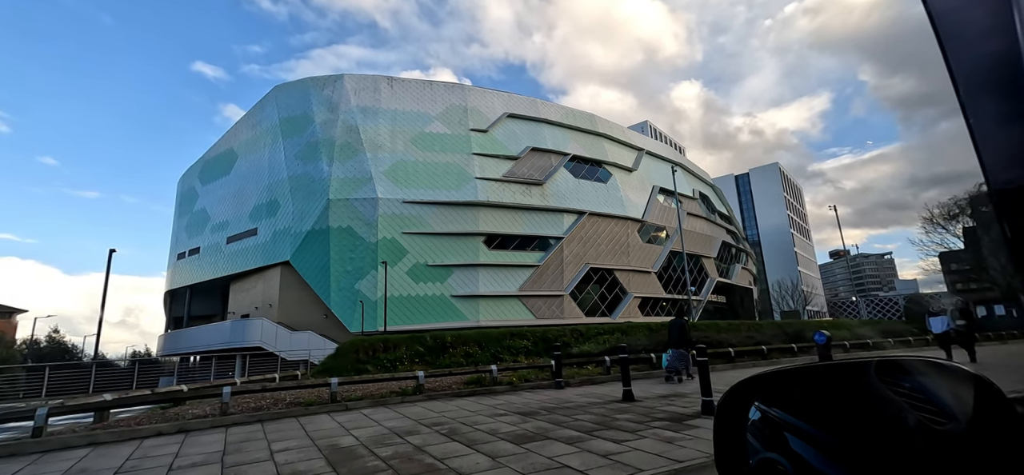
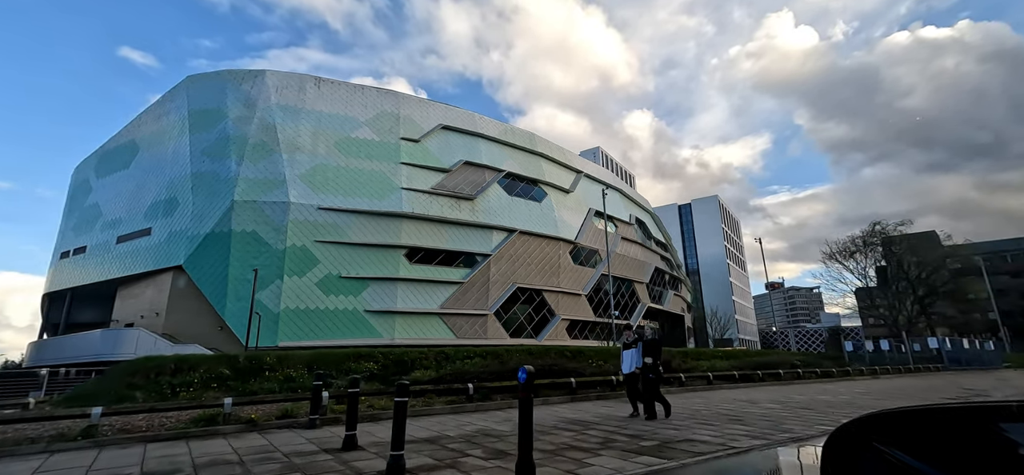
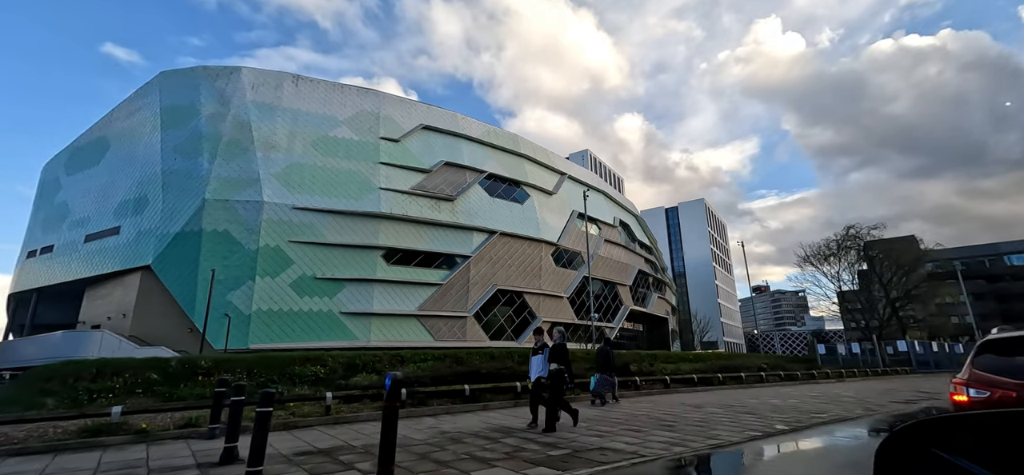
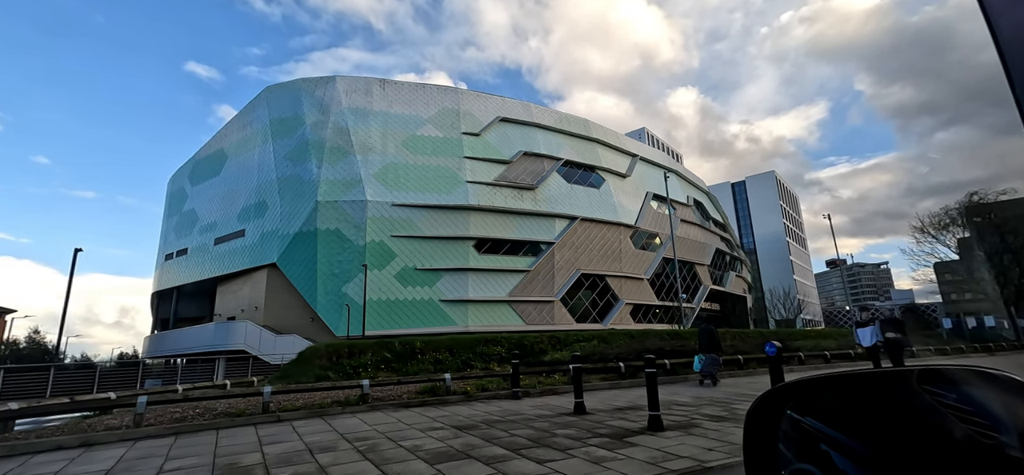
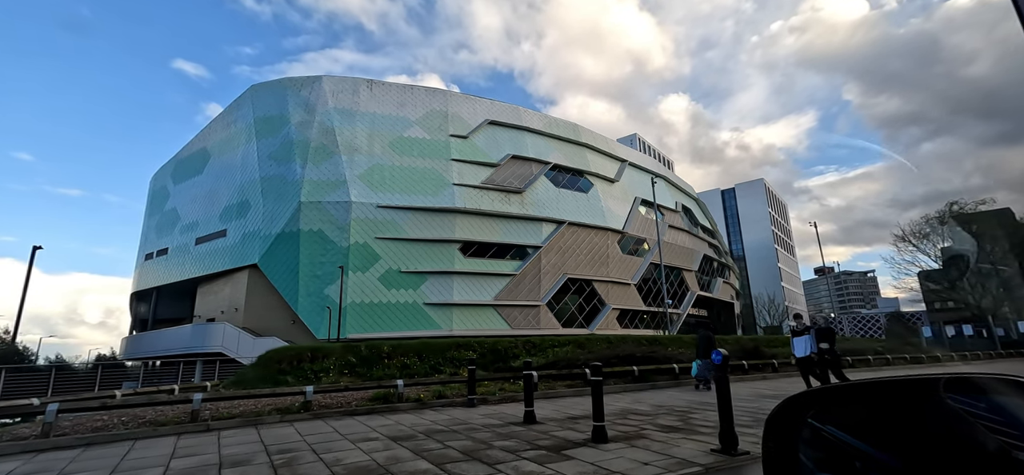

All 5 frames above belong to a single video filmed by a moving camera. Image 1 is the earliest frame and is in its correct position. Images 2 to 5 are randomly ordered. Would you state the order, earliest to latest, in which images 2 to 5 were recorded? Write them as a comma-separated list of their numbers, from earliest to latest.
4, 5, 2, 3
